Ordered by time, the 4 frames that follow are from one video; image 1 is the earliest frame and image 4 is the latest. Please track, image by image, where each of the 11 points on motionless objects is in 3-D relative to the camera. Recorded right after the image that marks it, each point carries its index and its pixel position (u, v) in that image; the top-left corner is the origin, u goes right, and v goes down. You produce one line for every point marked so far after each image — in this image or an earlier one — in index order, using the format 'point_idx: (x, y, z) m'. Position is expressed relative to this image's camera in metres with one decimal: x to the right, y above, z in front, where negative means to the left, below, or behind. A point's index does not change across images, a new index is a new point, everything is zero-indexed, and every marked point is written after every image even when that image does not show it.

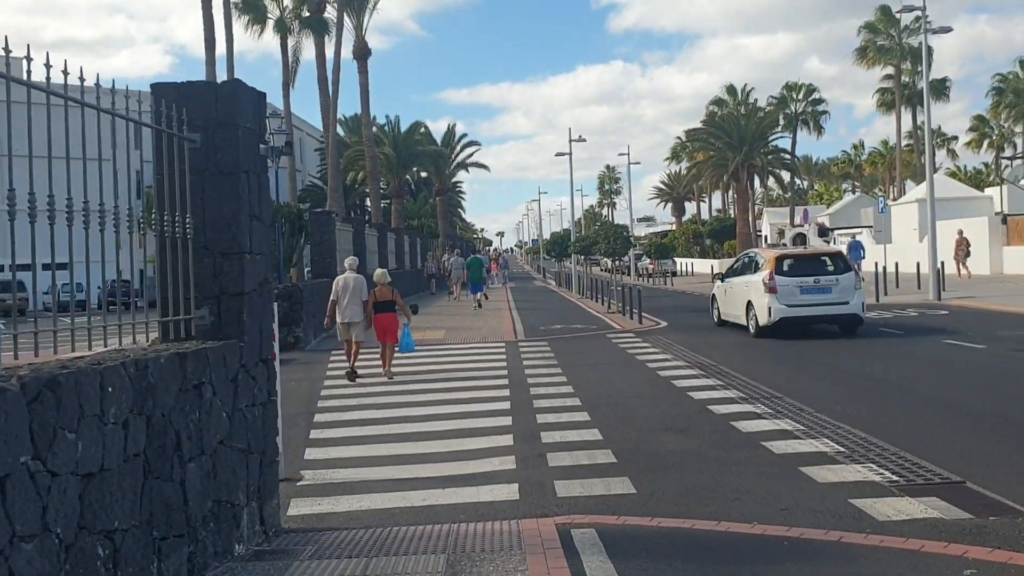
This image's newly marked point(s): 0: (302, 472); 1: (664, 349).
0: (-1.9, -1.6, +8.4) m
1: (+2.7, -1.1, +17.0) m
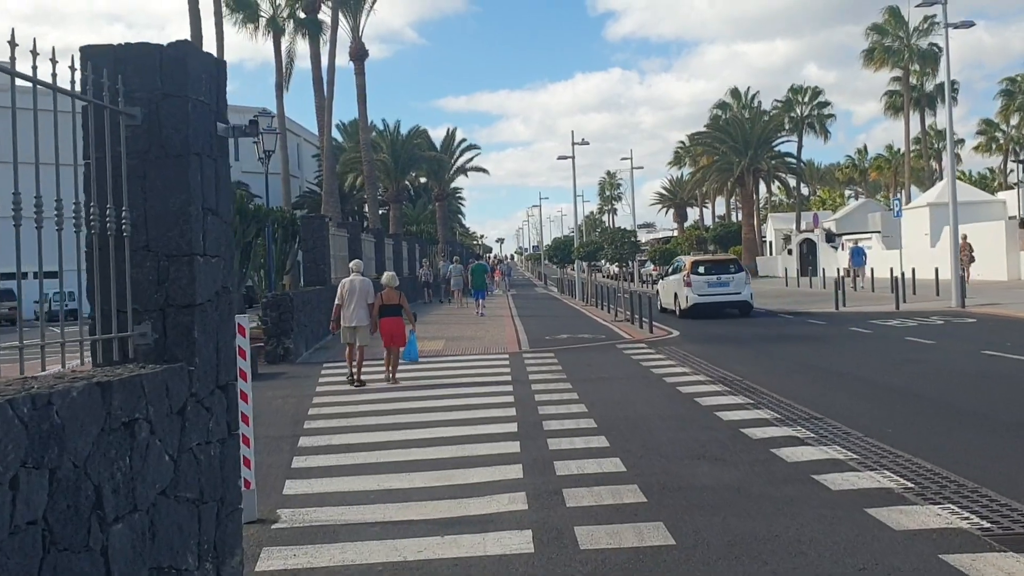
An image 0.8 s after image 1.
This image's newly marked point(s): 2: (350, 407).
0: (-1.8, -1.7, +7.3) m
1: (+2.8, -1.2, +15.8) m
2: (-2.2, -1.6, +13.1) m
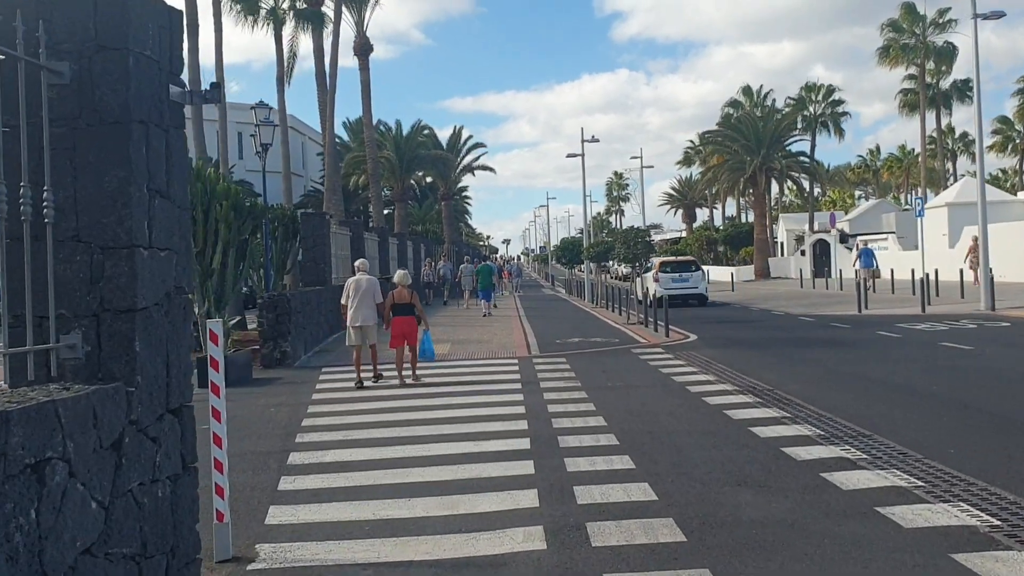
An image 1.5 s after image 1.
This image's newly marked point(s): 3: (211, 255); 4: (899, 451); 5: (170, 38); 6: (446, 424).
0: (-1.7, -1.7, +6.3) m
1: (+2.9, -1.2, +14.8) m
2: (-2.1, -1.6, +12.1) m
3: (-5.7, +0.6, +18.1) m
4: (+3.3, -1.4, +8.2) m
5: (-1.5, +1.1, +4.3) m
6: (-0.8, -1.6, +11.0) m
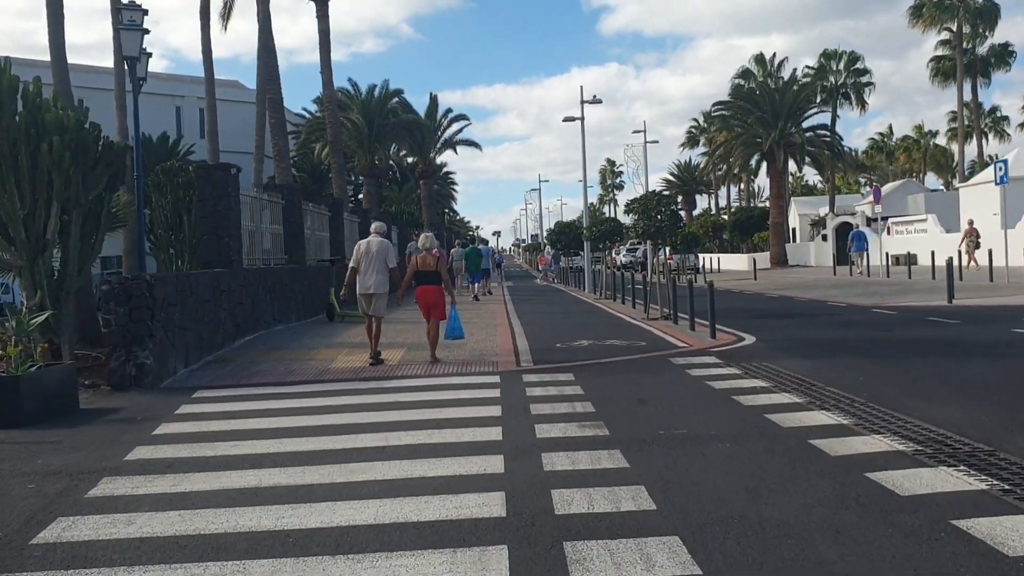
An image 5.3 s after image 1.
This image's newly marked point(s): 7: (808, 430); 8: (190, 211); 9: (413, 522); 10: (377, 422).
0: (-1.8, -1.5, +0.4) m
1: (+2.7, -1.0, +8.9) m
2: (-2.3, -1.4, +6.2) m
3: (-6.0, +0.9, +12.1) m
4: (+3.2, -1.2, +2.4) m
5: (-1.7, +1.3, -1.5) m
6: (-1.0, -1.4, +5.1) m
7: (+2.2, -1.0, +7.1) m
8: (-6.0, +1.5, +18.8) m
9: (-0.6, -1.3, +5.3) m
10: (-1.2, -1.3, +8.7) m
